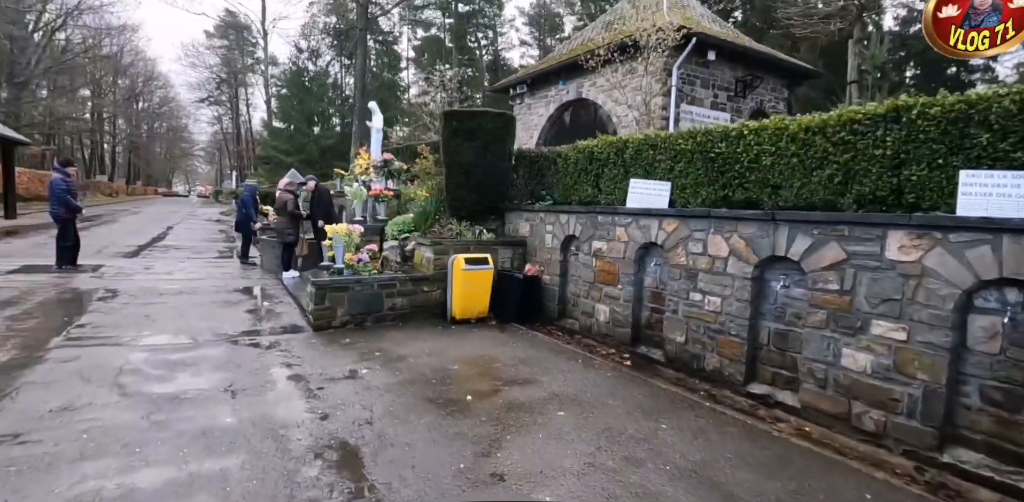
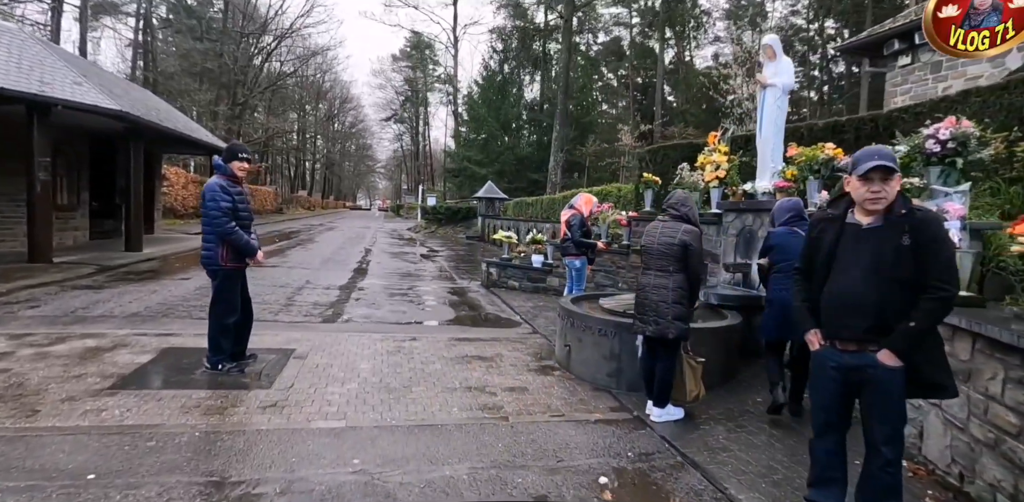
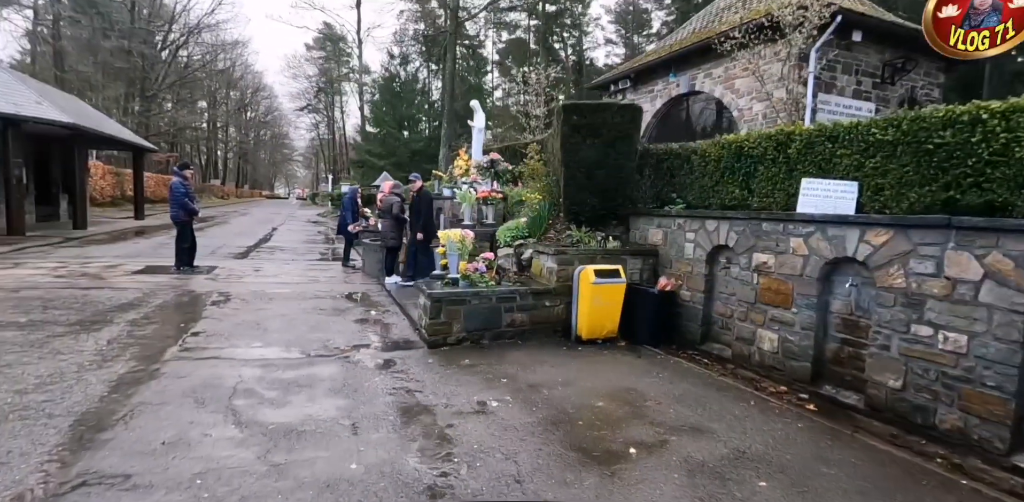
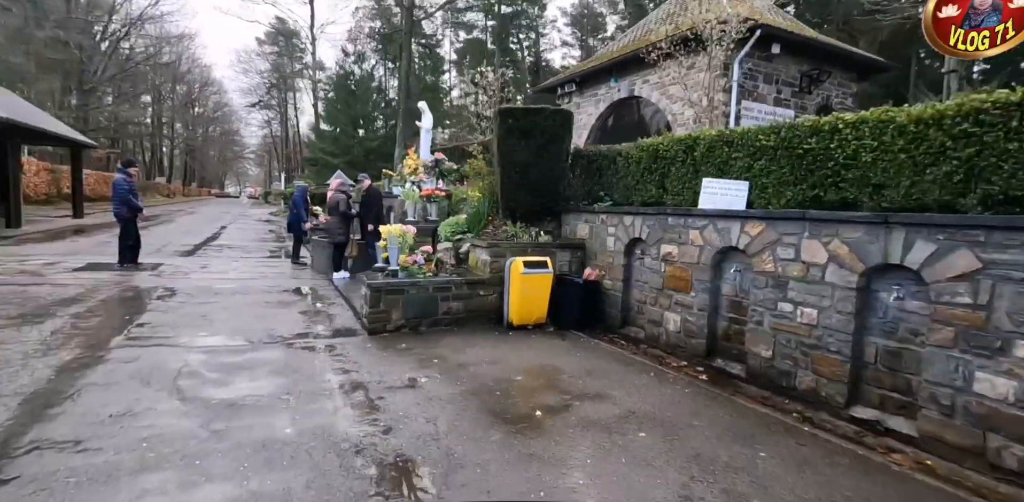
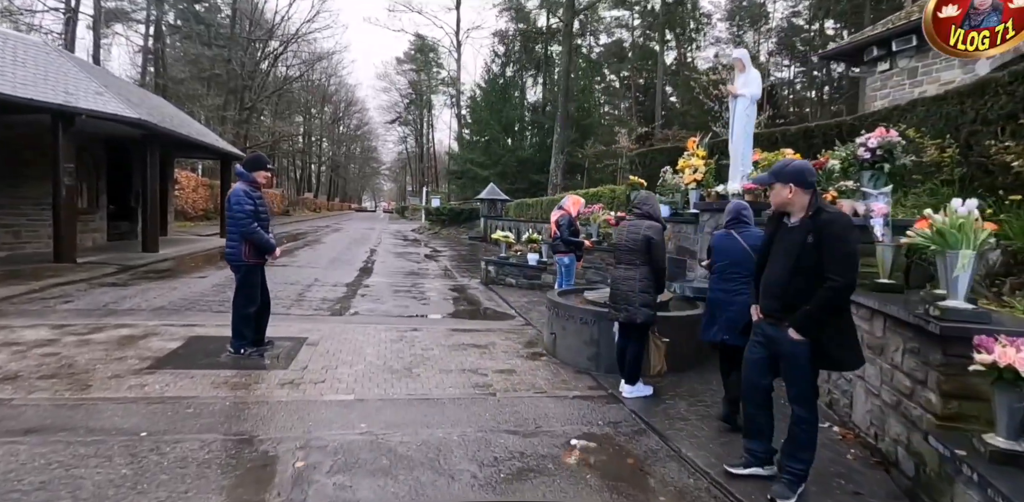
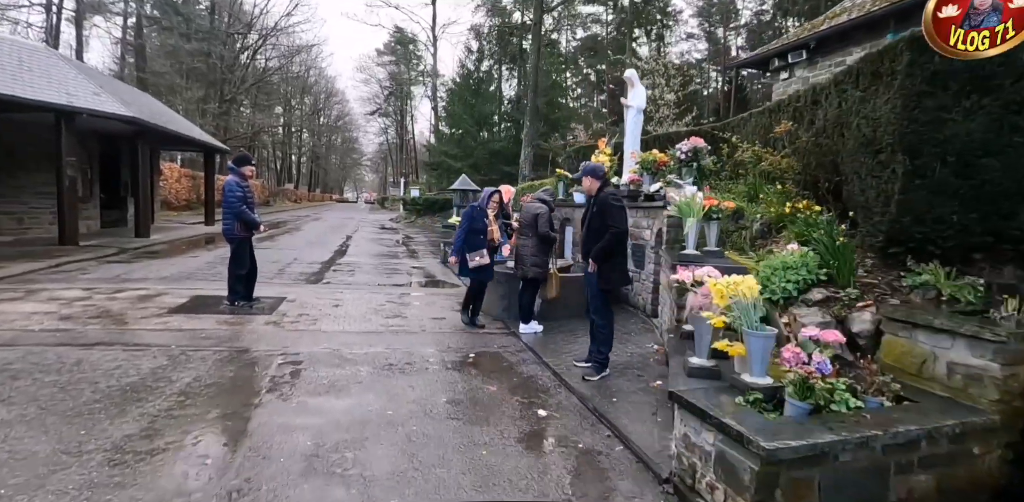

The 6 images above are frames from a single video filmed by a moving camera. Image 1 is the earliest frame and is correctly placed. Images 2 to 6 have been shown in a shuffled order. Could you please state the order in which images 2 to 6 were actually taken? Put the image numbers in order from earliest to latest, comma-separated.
4, 3, 6, 5, 2
